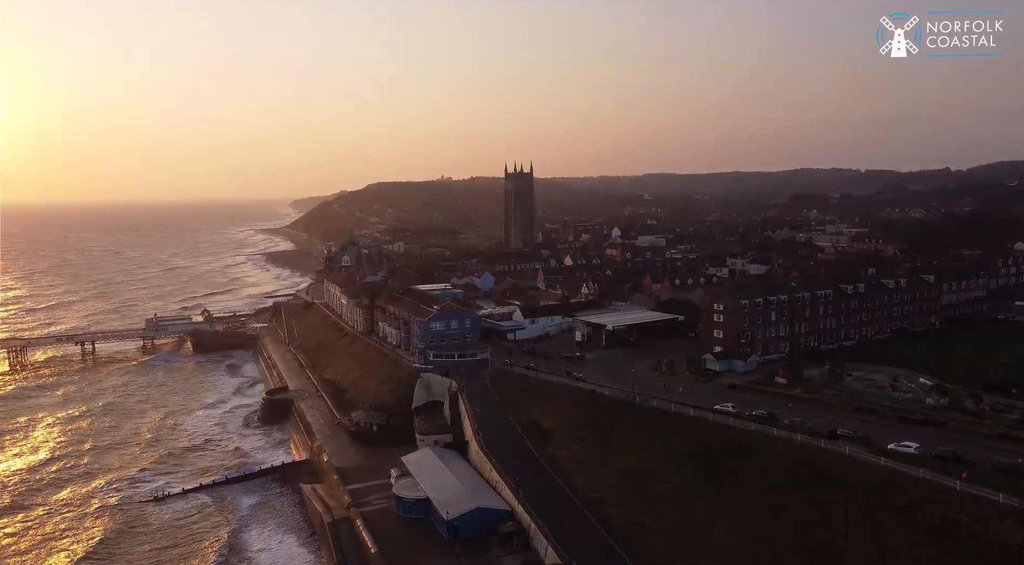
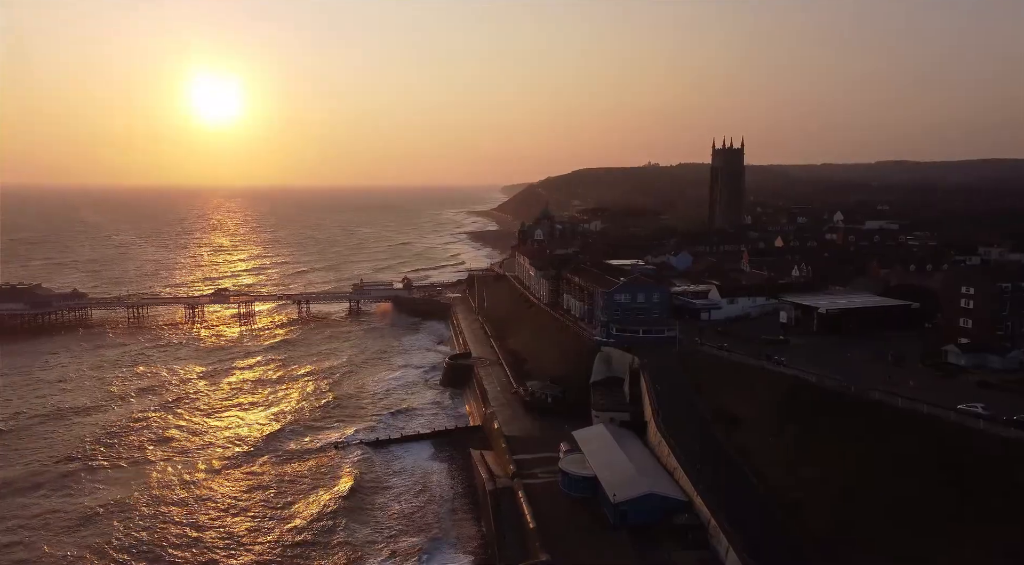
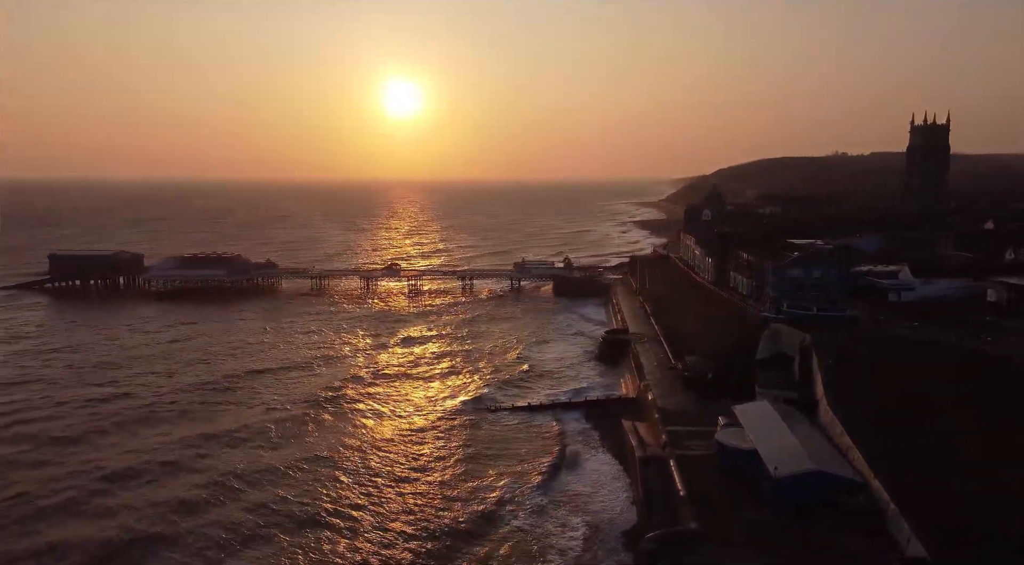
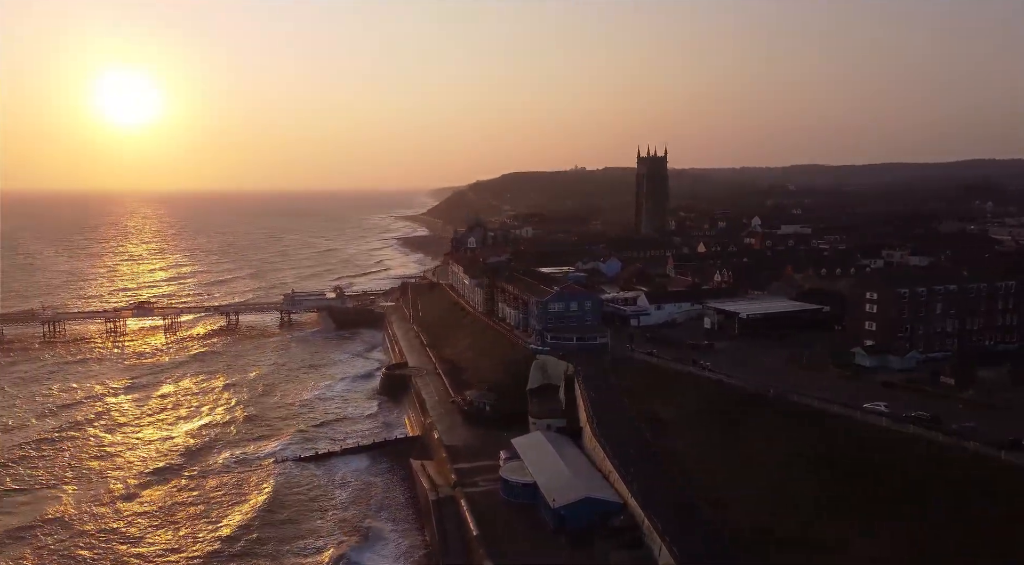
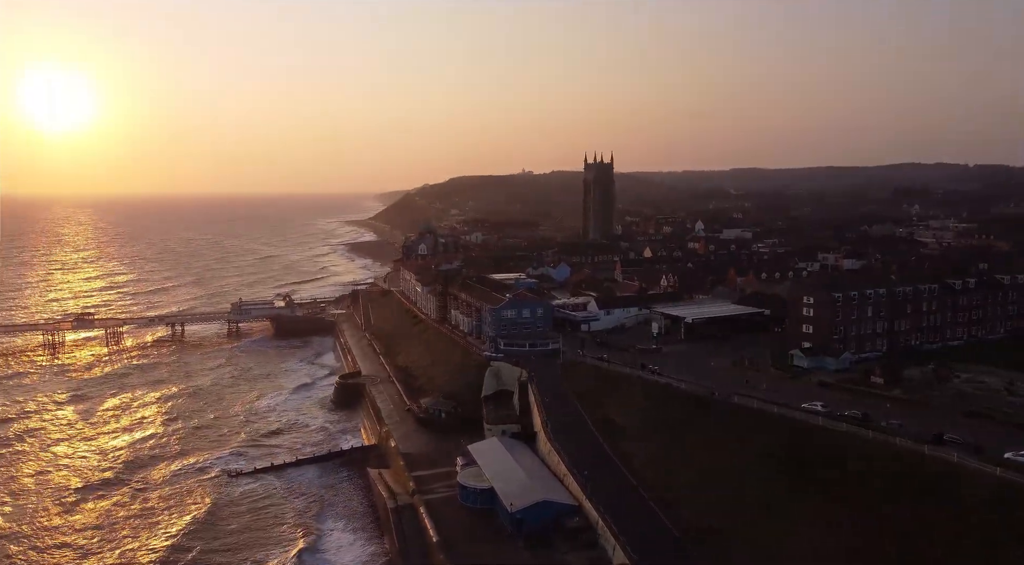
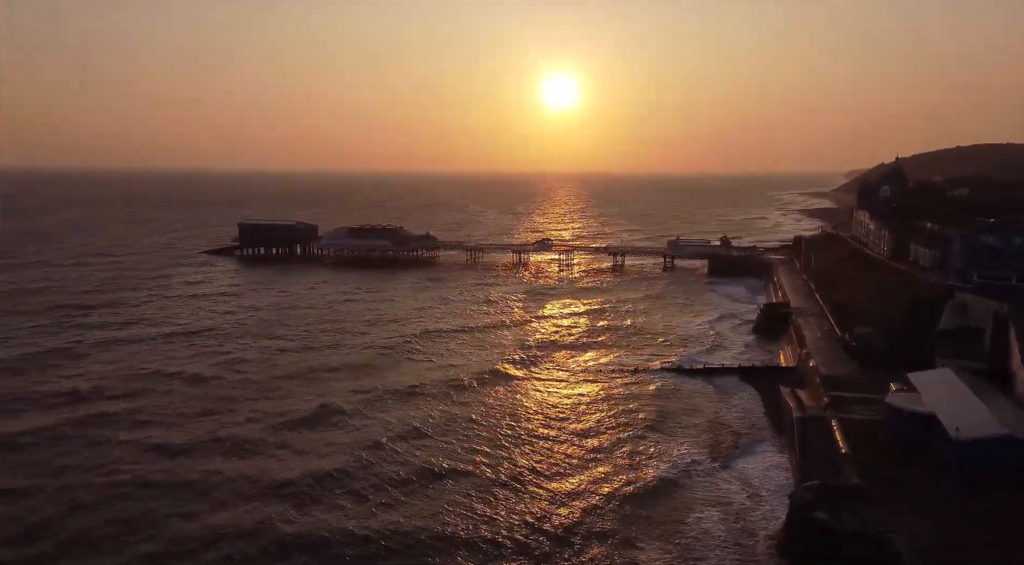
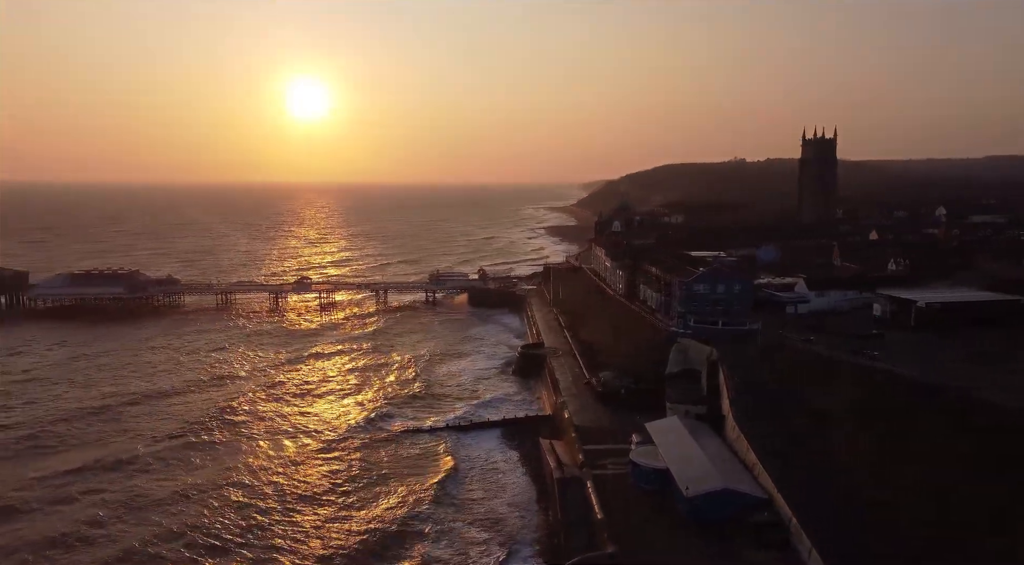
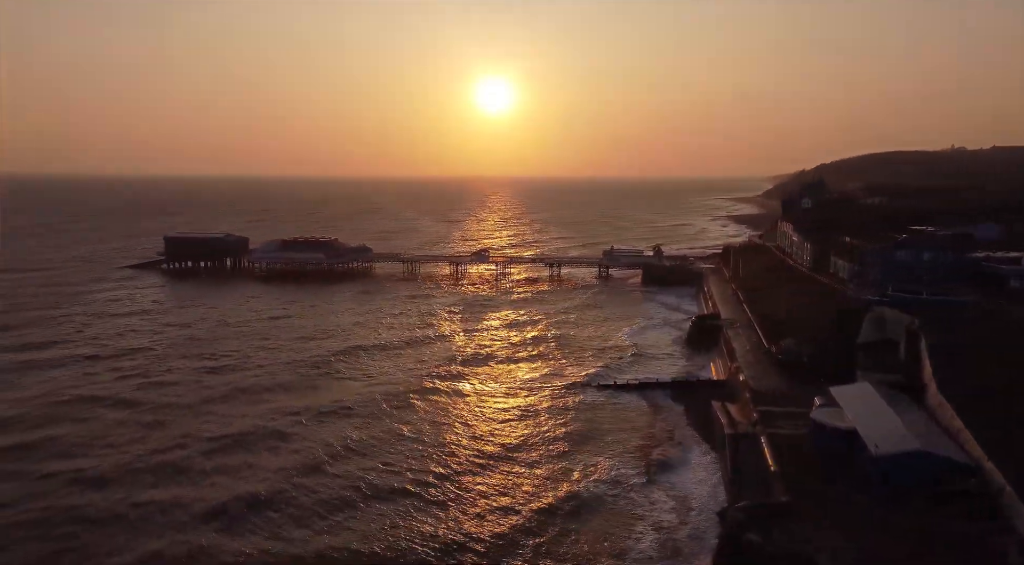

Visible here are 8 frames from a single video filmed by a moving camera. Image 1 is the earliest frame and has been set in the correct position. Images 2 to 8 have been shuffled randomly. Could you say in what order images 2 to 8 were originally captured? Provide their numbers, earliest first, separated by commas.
5, 4, 2, 7, 3, 8, 6
